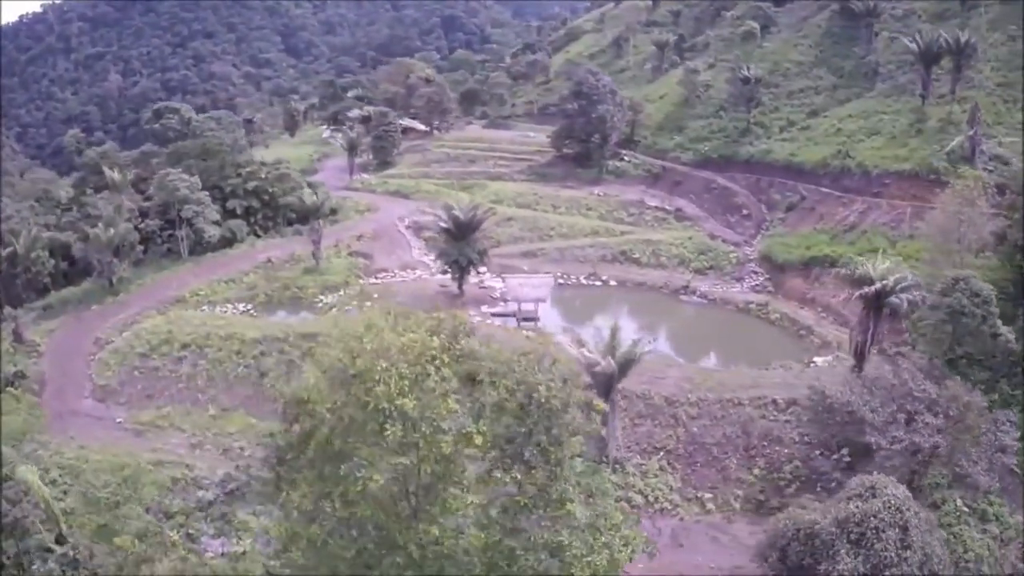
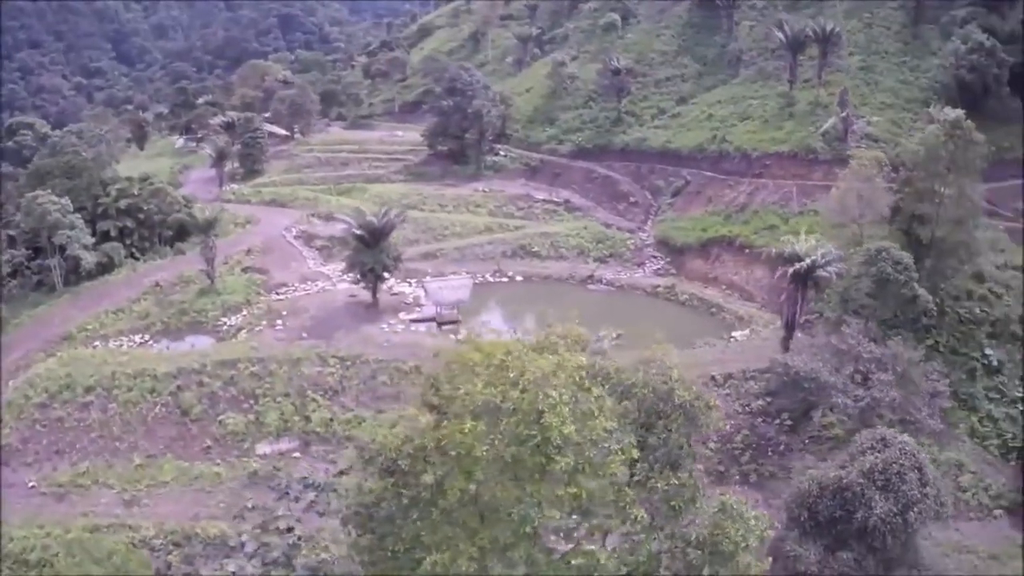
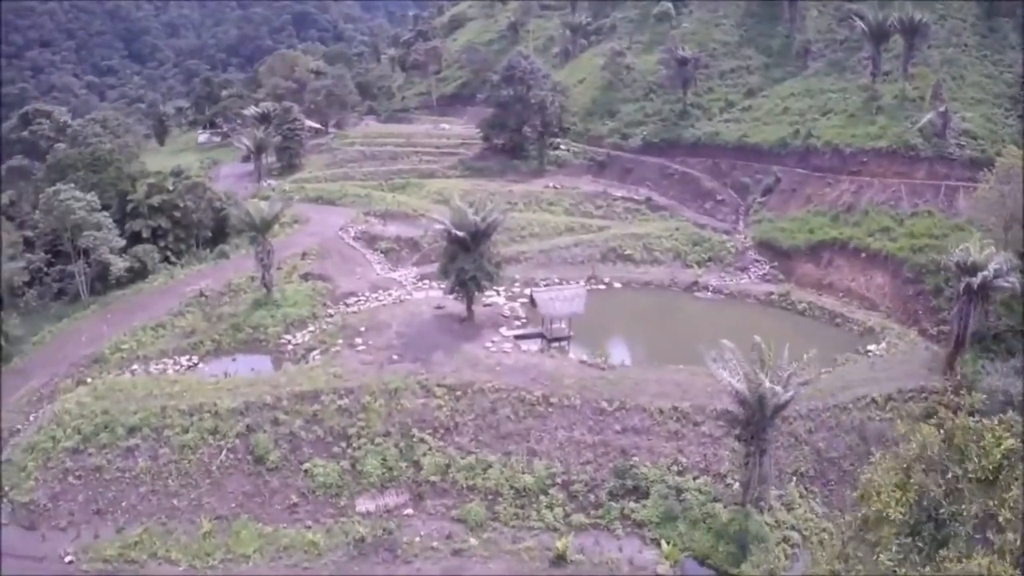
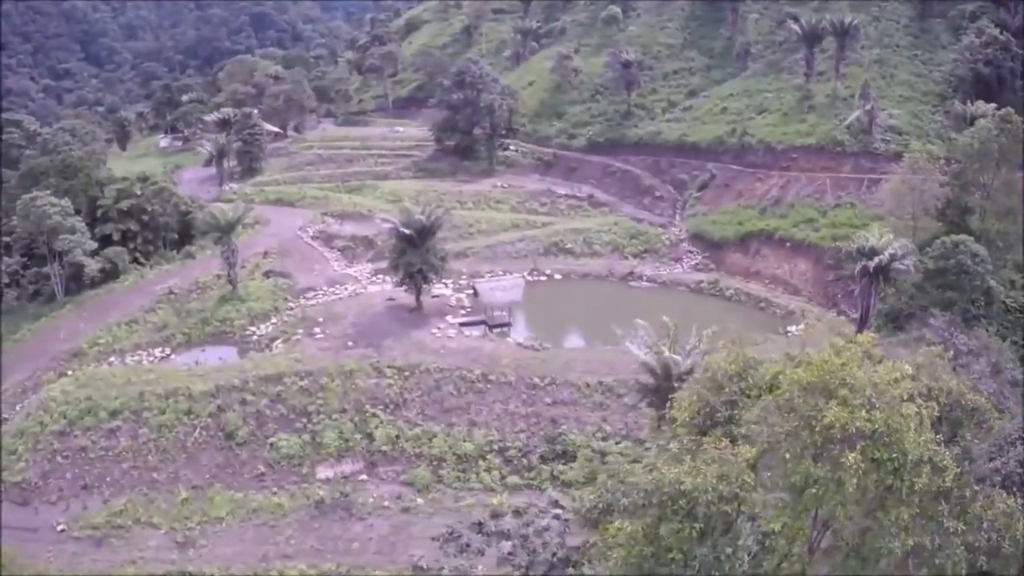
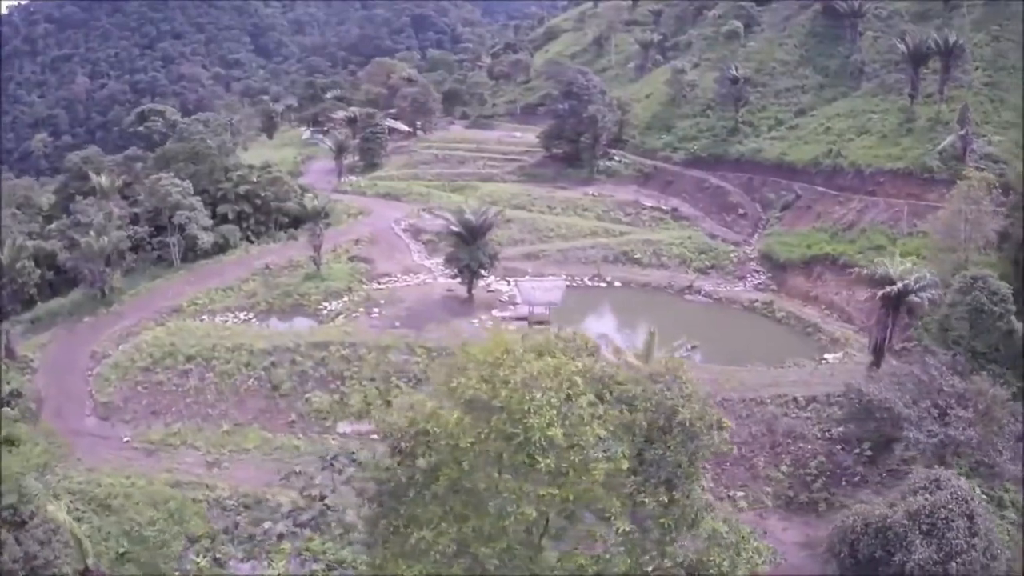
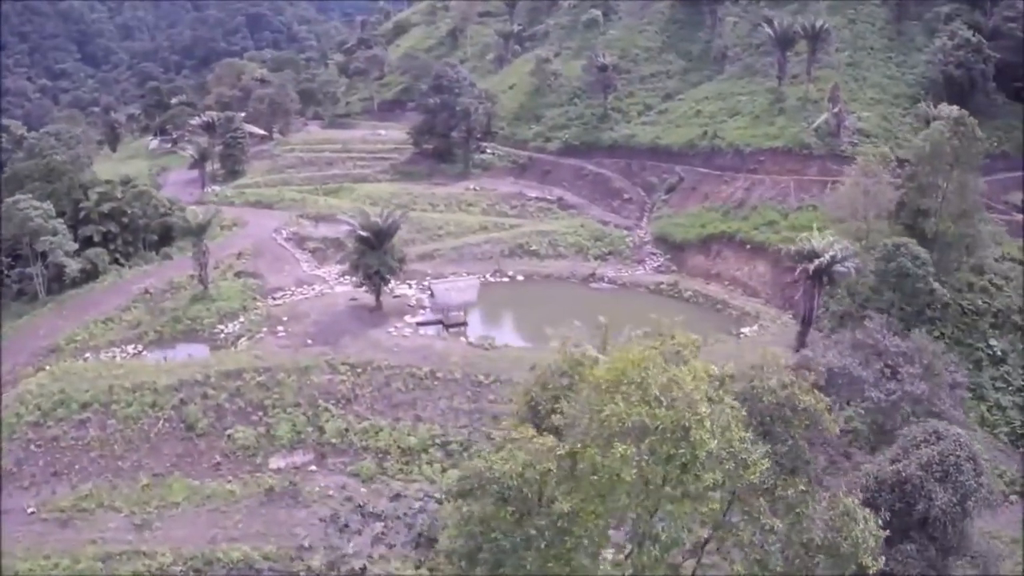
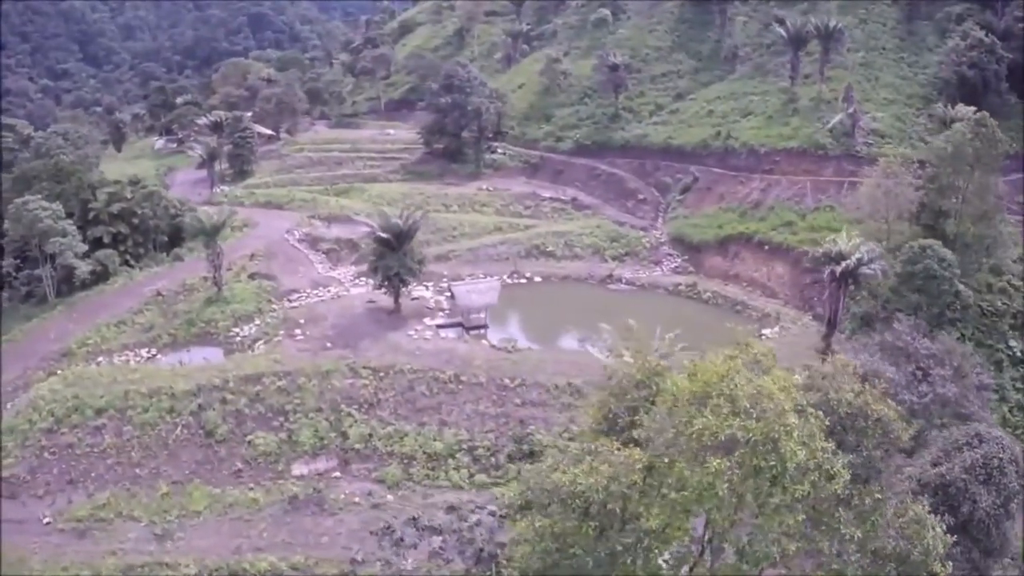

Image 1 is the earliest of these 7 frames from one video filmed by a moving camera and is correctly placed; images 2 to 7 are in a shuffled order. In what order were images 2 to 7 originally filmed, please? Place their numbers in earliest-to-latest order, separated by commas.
5, 2, 6, 7, 4, 3
